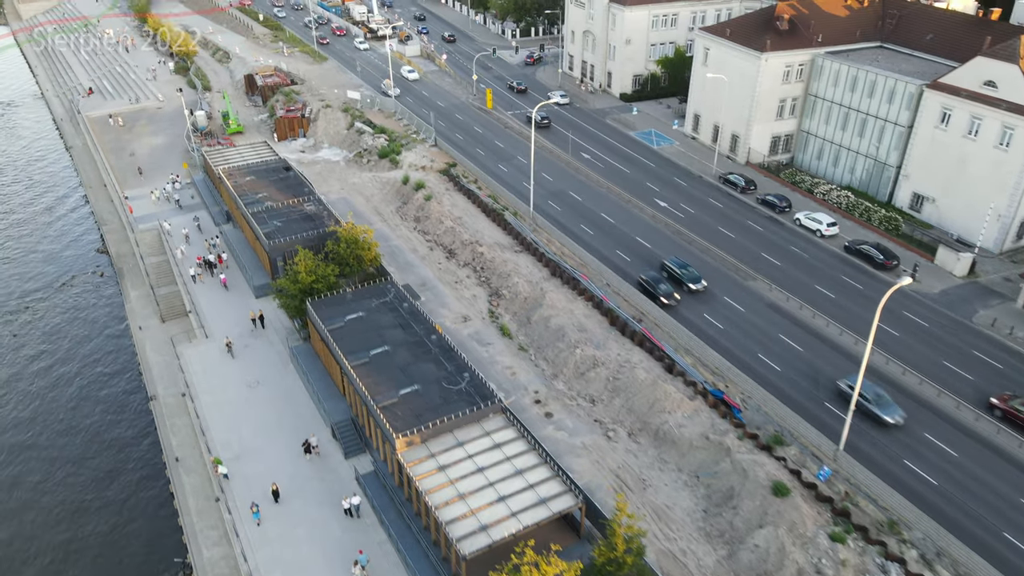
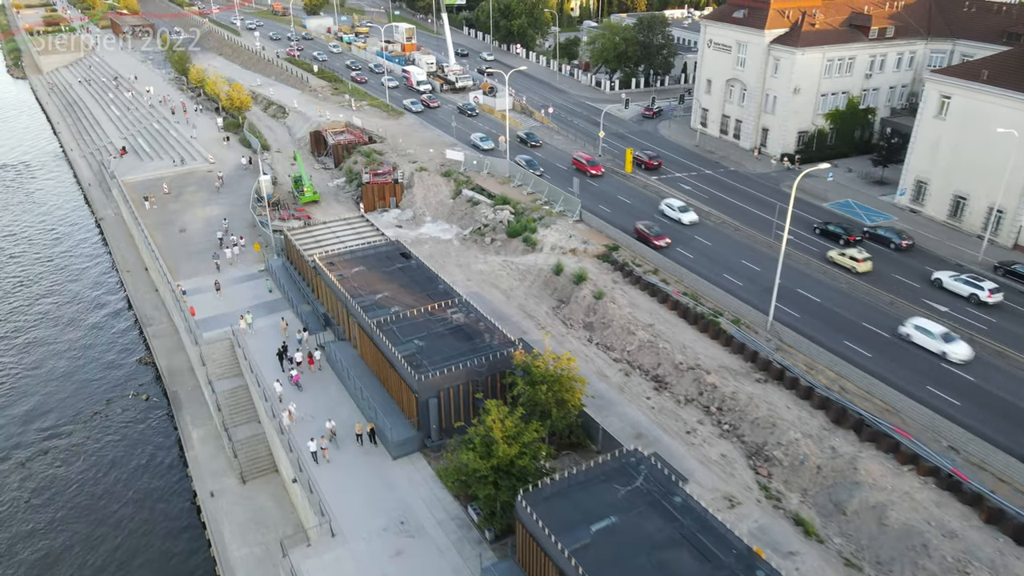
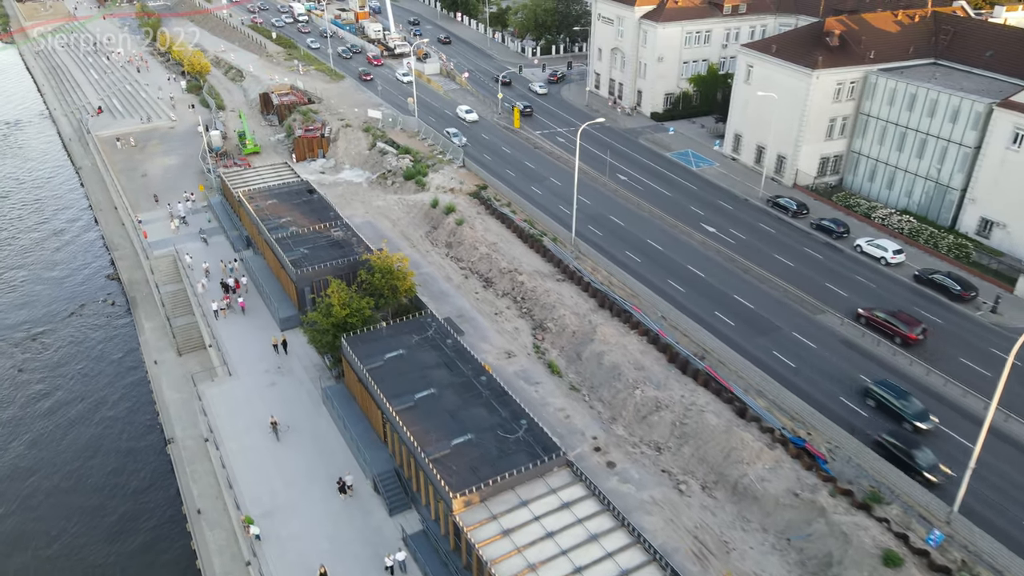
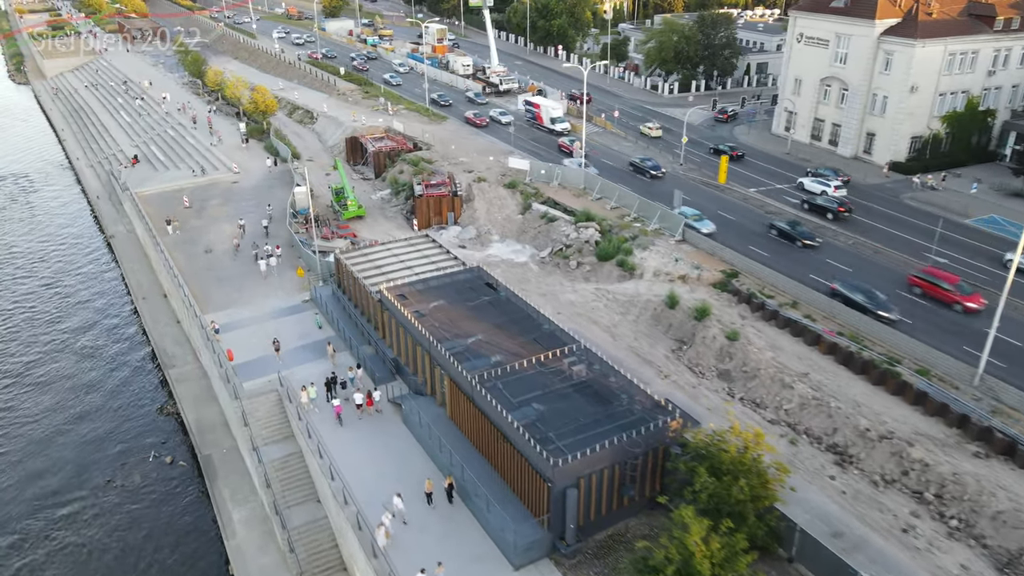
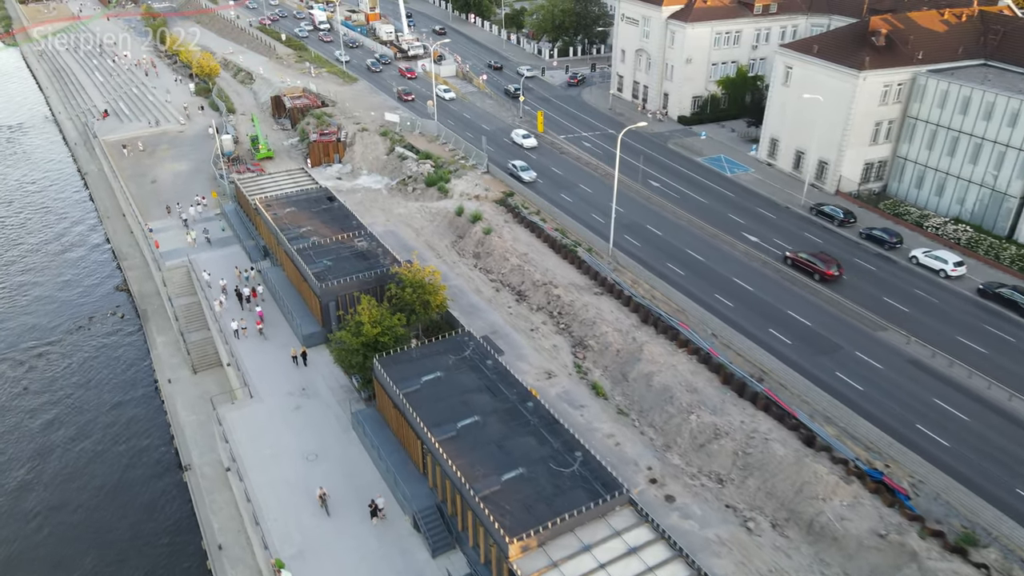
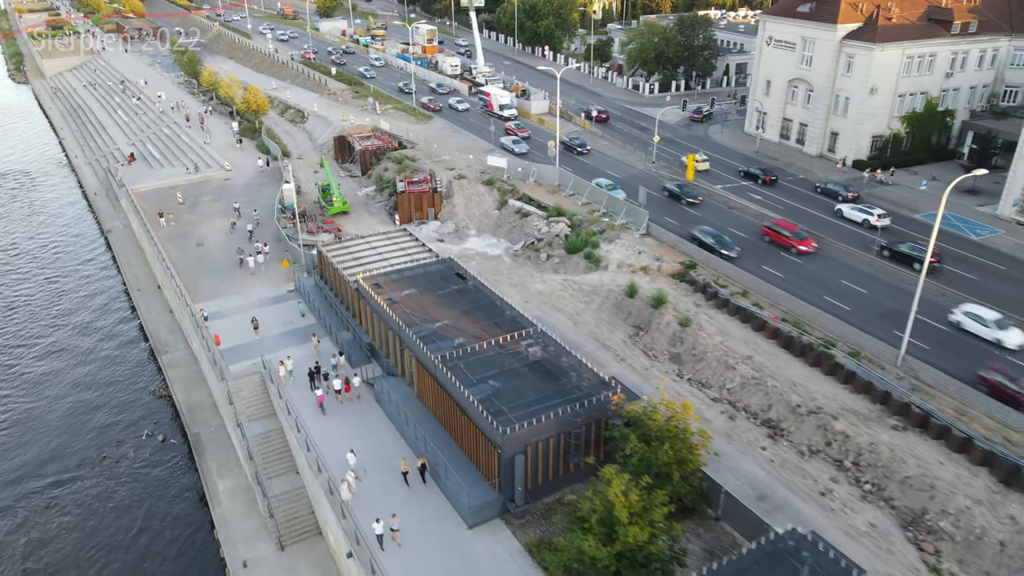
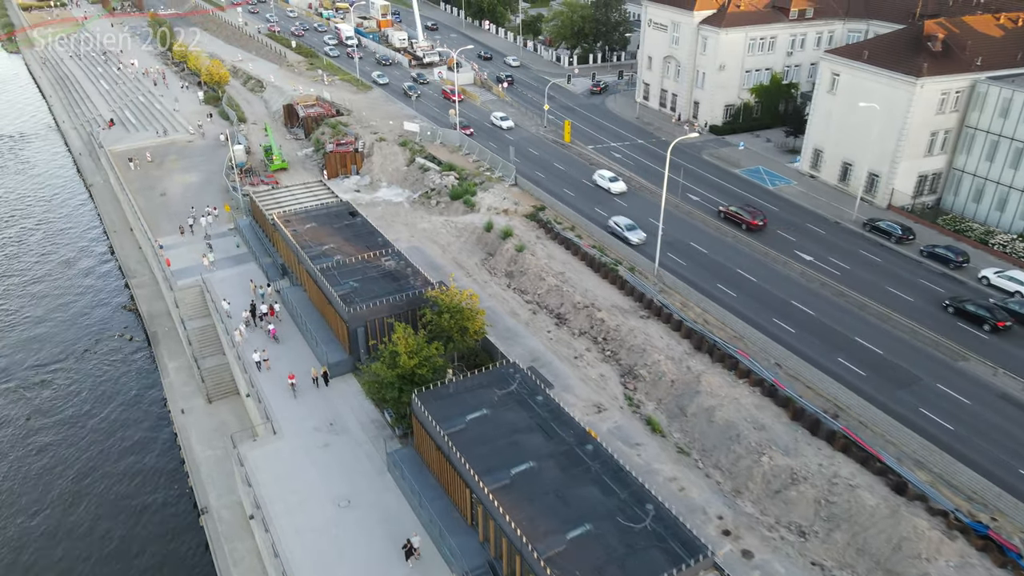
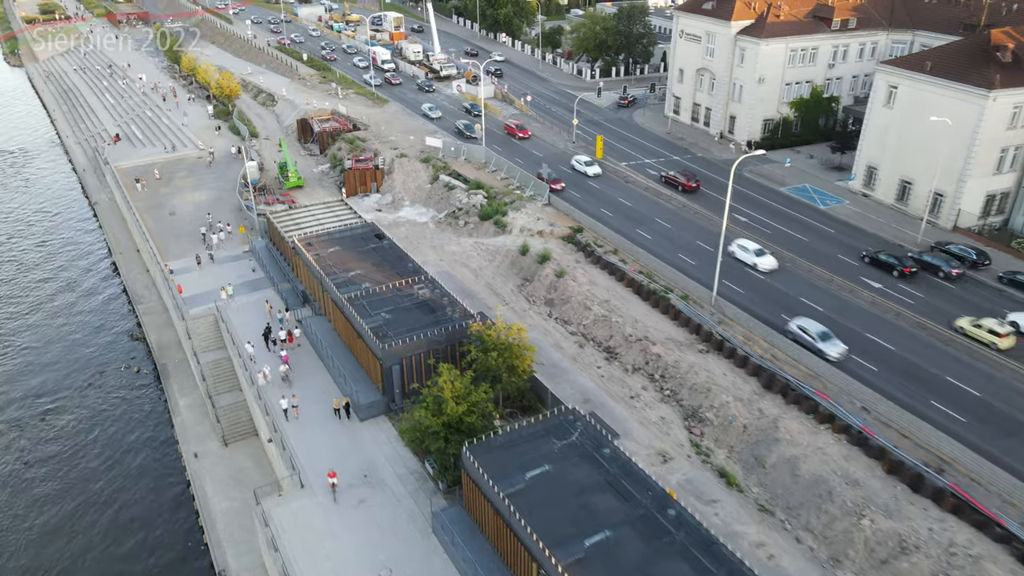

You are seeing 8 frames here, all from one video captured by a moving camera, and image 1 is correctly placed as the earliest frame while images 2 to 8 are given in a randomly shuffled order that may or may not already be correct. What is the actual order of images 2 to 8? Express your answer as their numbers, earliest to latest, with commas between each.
3, 5, 7, 8, 2, 6, 4
